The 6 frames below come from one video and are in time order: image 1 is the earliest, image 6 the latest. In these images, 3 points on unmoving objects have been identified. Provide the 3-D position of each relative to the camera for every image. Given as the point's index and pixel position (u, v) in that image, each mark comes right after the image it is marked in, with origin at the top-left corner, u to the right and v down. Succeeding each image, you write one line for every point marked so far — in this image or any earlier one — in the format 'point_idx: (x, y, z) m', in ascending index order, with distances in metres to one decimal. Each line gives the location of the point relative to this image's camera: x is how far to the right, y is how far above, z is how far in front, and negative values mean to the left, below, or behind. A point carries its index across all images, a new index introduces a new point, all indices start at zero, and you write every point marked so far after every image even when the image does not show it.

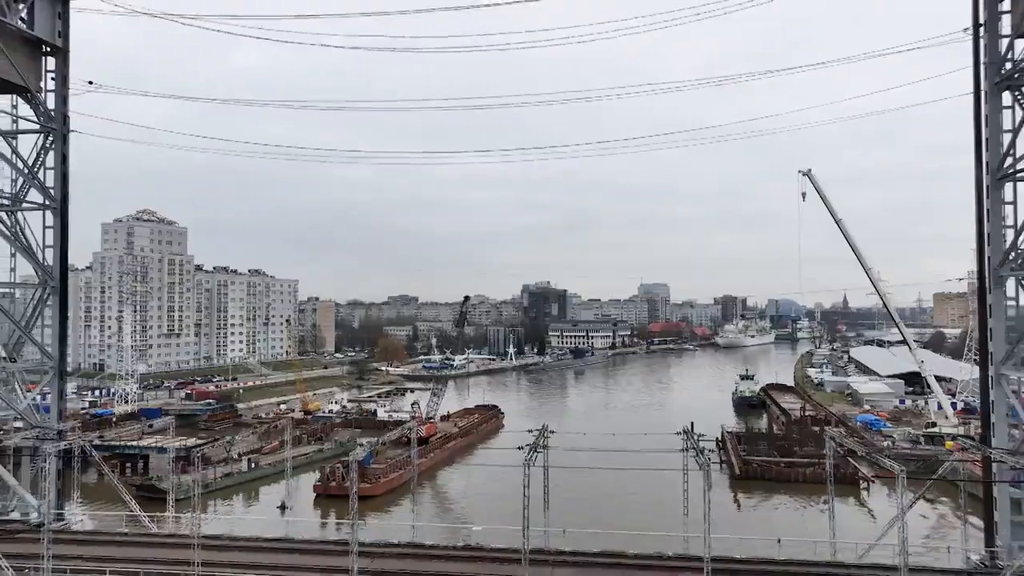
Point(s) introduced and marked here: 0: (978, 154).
0: (+8.1, +2.3, +10.6) m
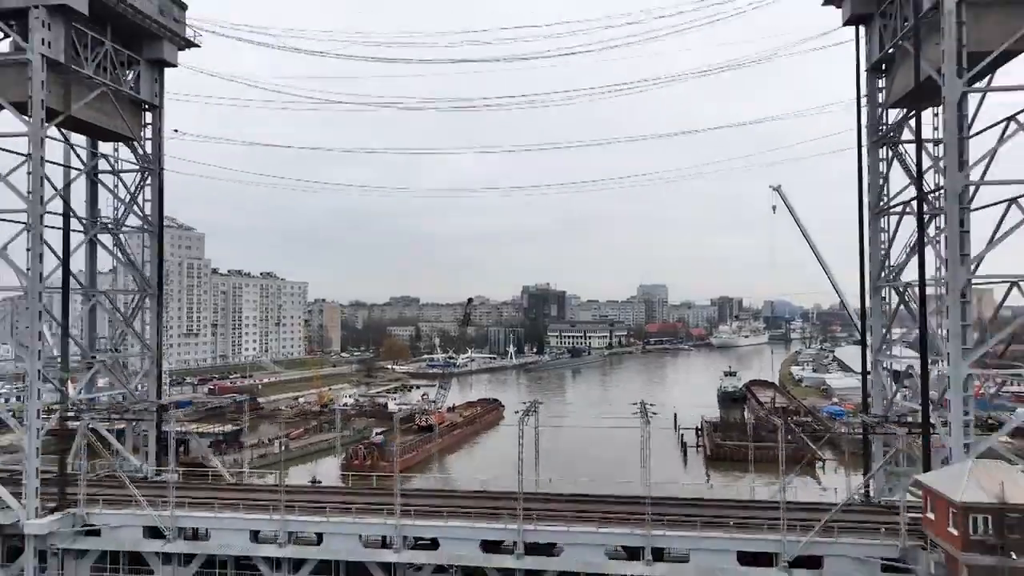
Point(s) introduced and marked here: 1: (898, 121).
0: (+8.1, +2.2, +14.1) m
1: (+8.3, +3.7, +13.6) m
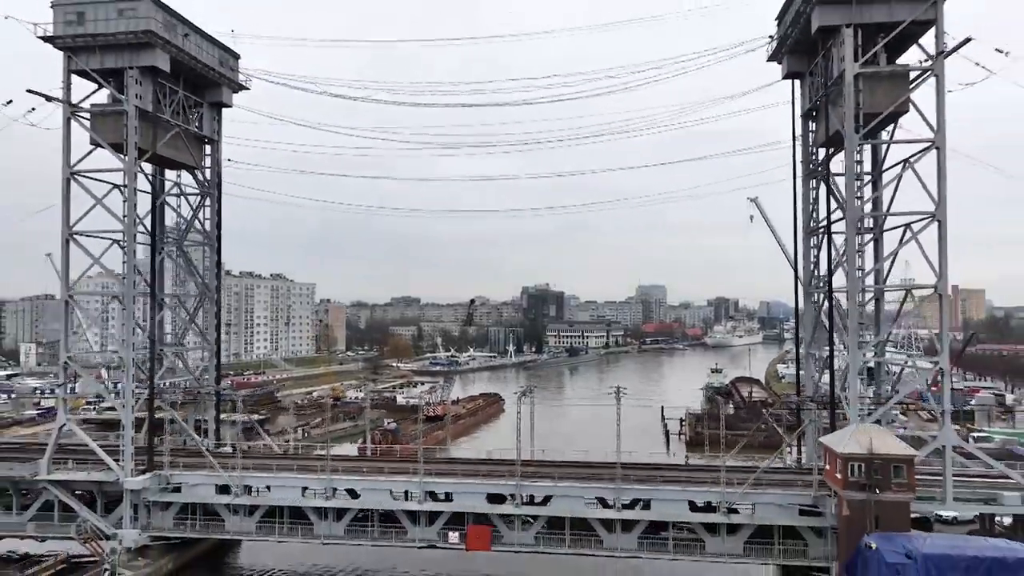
0: (+8.1, +2.0, +17.4) m
1: (+8.3, +3.5, +16.9) m
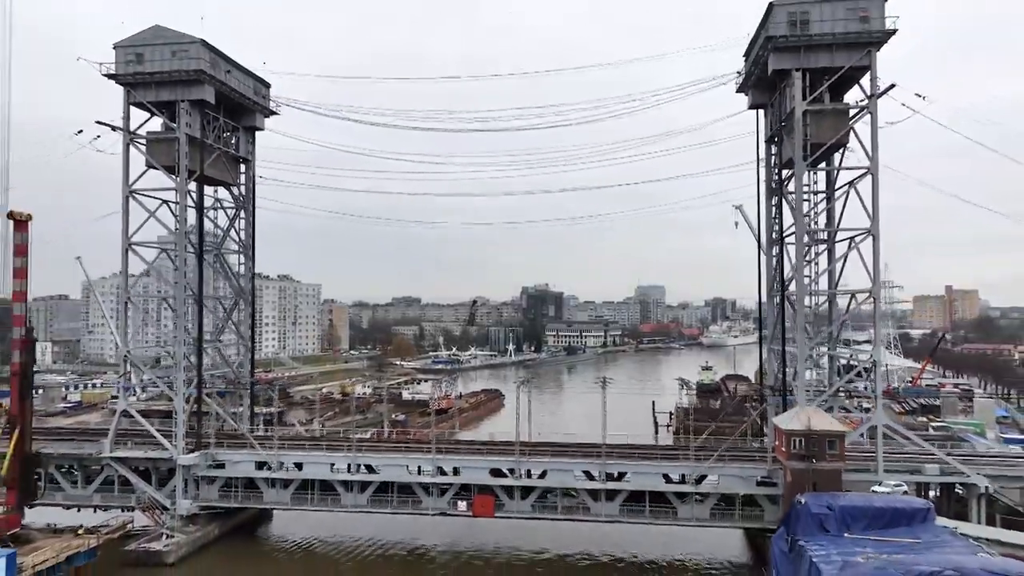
0: (+8.1, +1.9, +20.0) m
1: (+8.3, +3.4, +19.4) m
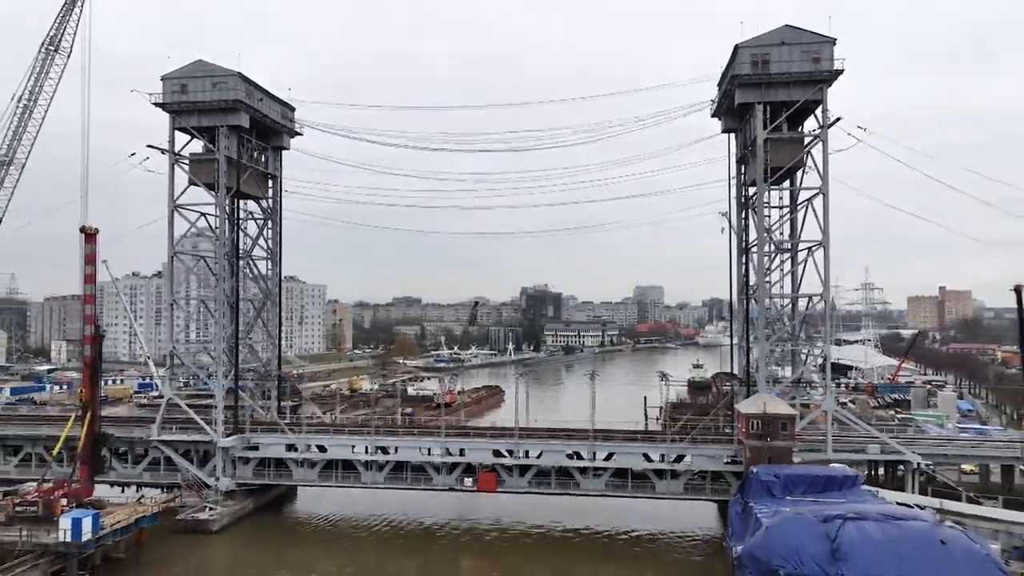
0: (+8.1, +1.8, +22.5) m
1: (+8.3, +3.3, +22.0) m
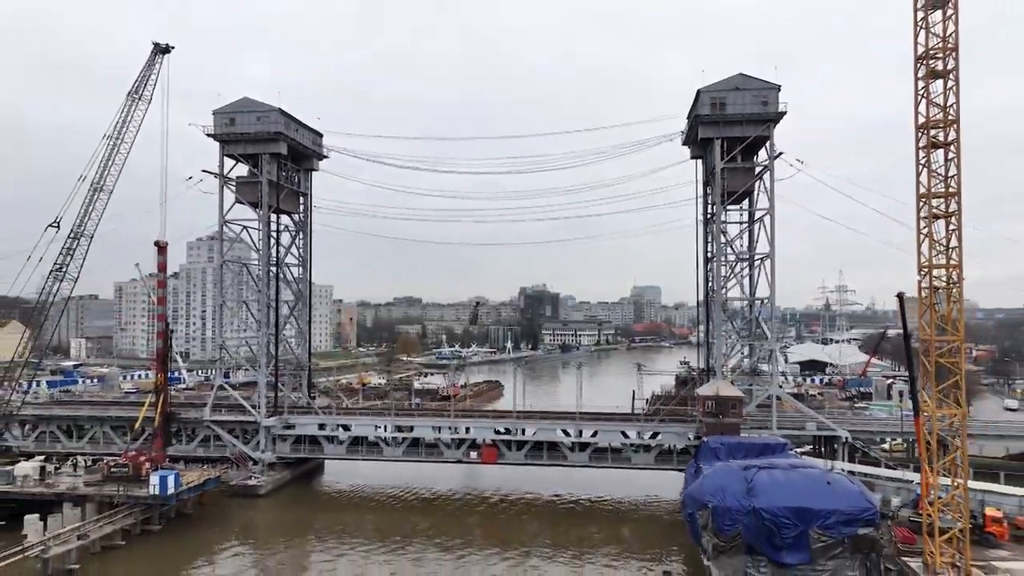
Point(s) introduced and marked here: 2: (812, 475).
0: (+8.1, +1.6, +26.3) m
1: (+8.3, +3.1, +25.8) m
2: (+7.2, -4.5, +15.0) m
